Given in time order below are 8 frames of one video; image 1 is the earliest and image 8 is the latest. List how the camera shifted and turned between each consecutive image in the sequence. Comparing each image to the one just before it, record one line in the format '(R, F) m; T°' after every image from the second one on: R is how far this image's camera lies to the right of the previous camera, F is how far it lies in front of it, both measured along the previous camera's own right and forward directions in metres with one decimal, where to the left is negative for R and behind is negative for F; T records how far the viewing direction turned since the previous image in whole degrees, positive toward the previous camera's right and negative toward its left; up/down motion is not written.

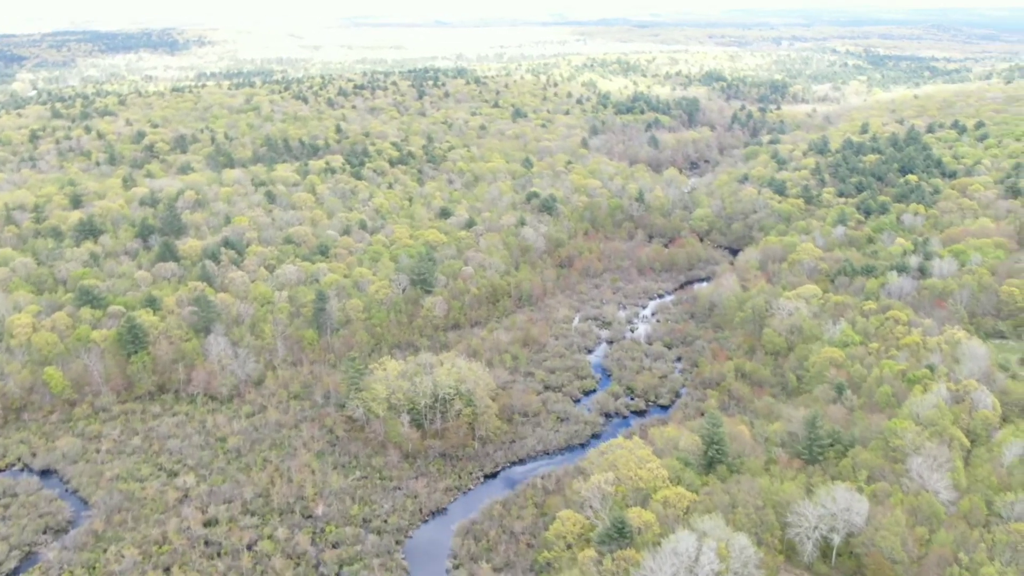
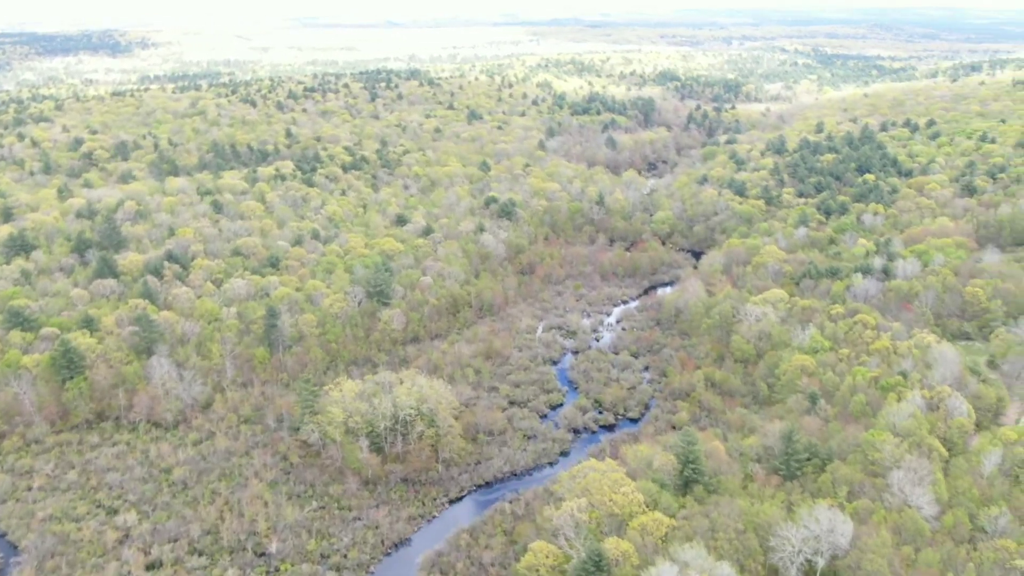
(-0.1, +2.3) m; +3°
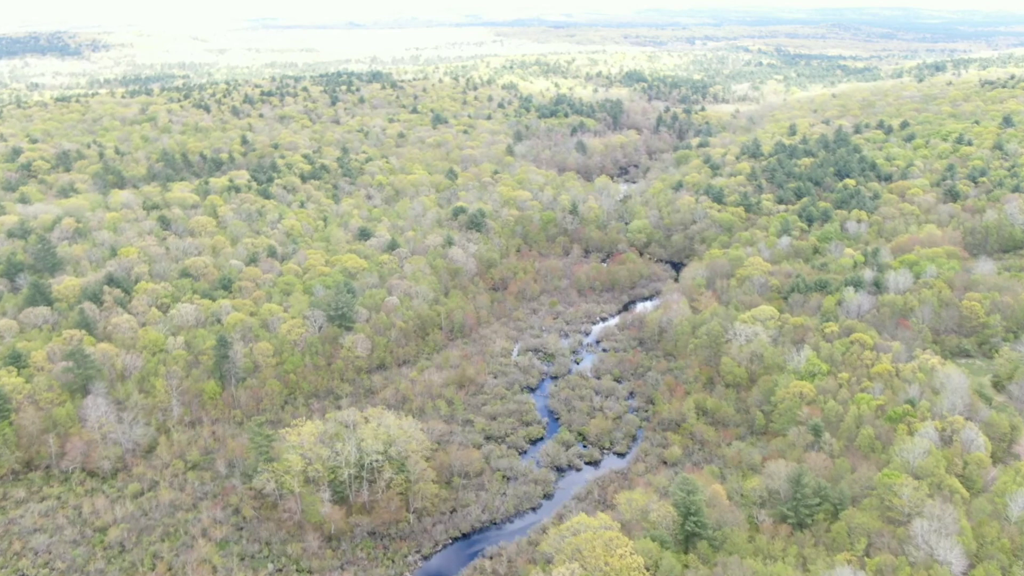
(-0.4, +4.4) m; +3°
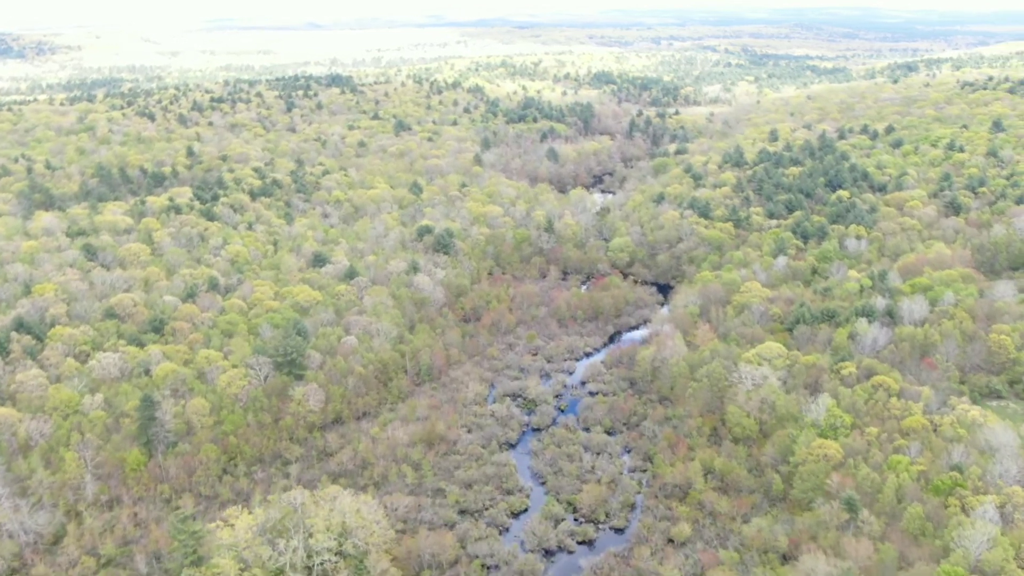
(-0.4, +7.3) m; +3°
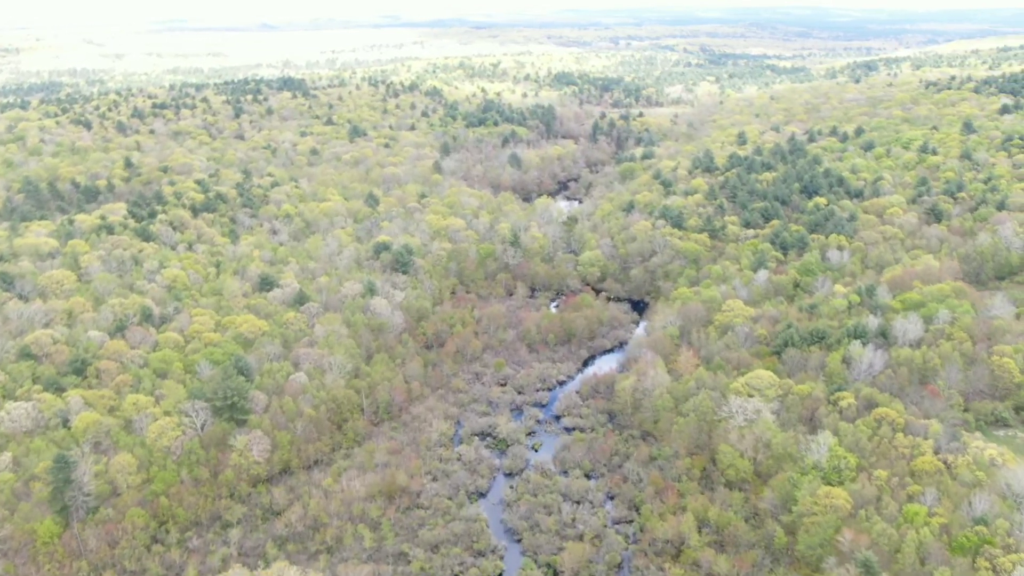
(-0.2, +5.0) m; +3°
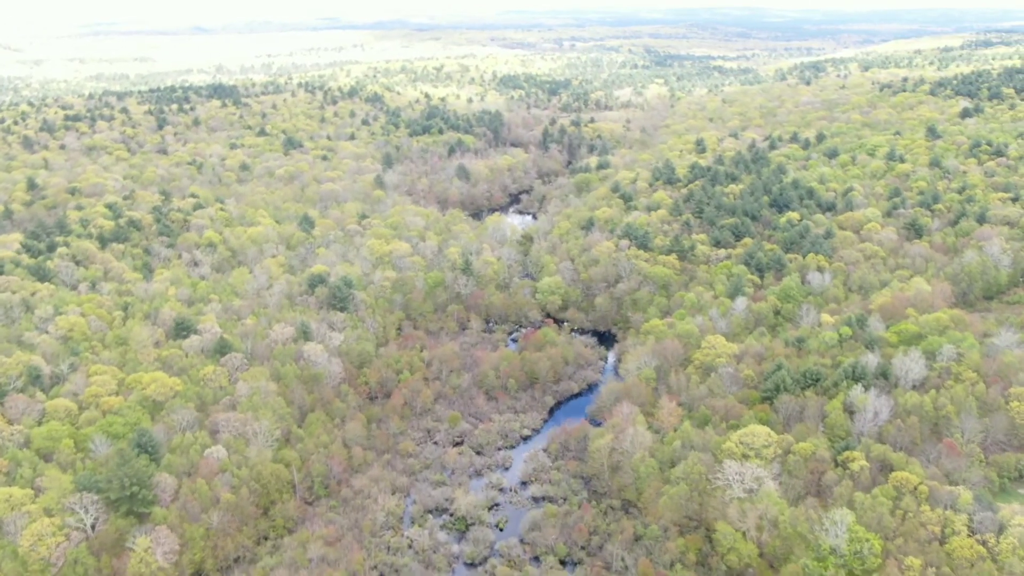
(-0.2, +7.2) m; +4°
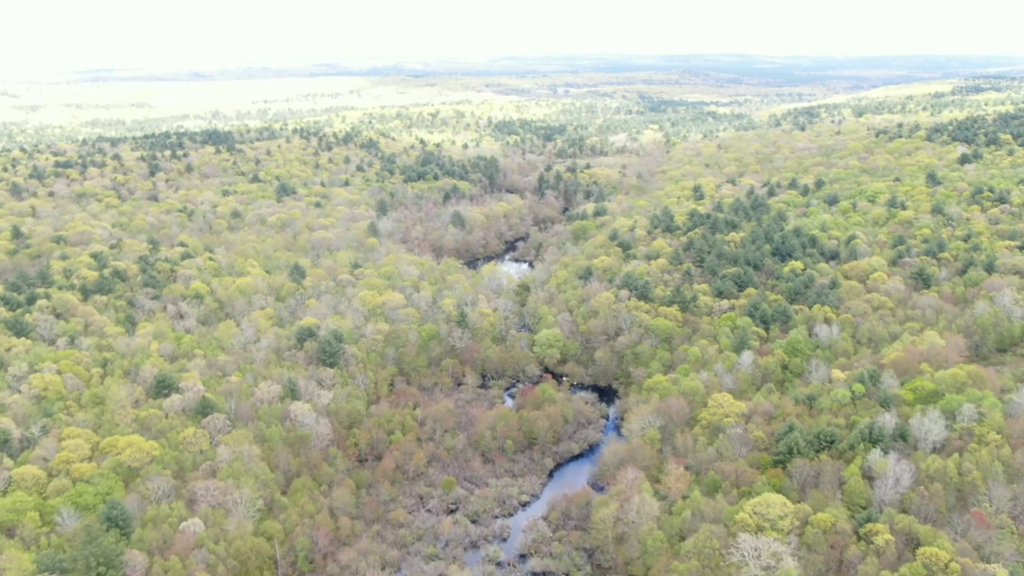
(-0.1, +2.2) m; 0°
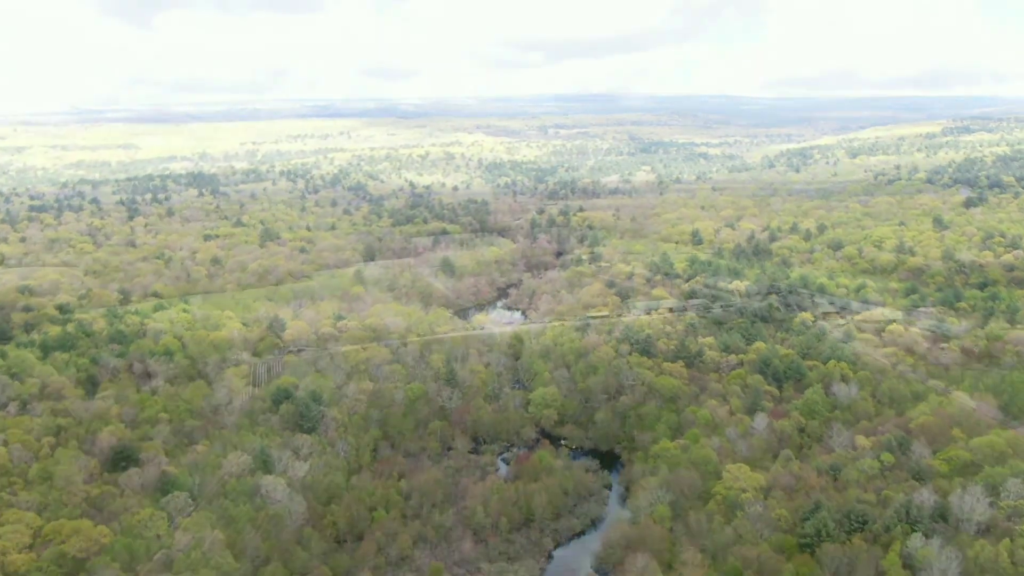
(-0.2, +4.3) m; +1°
